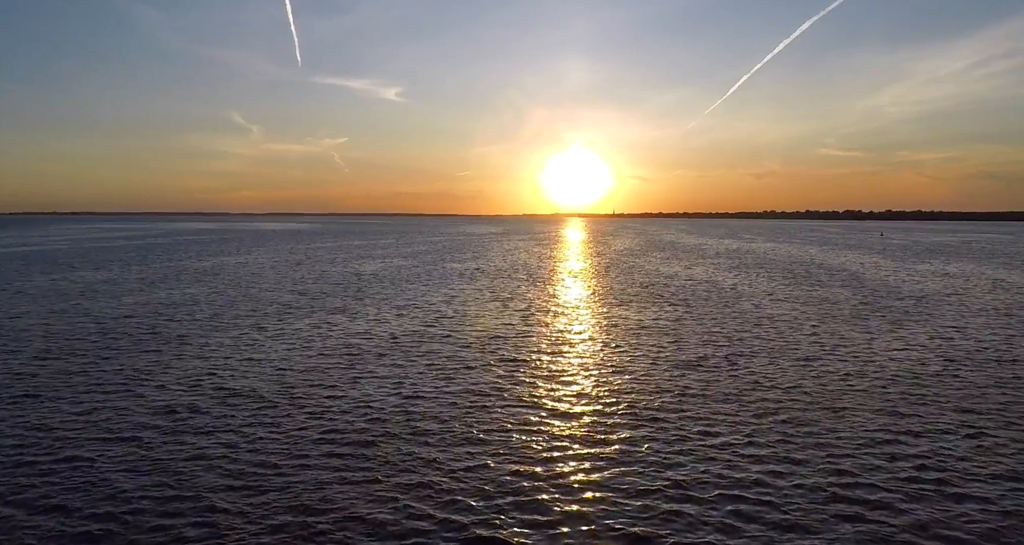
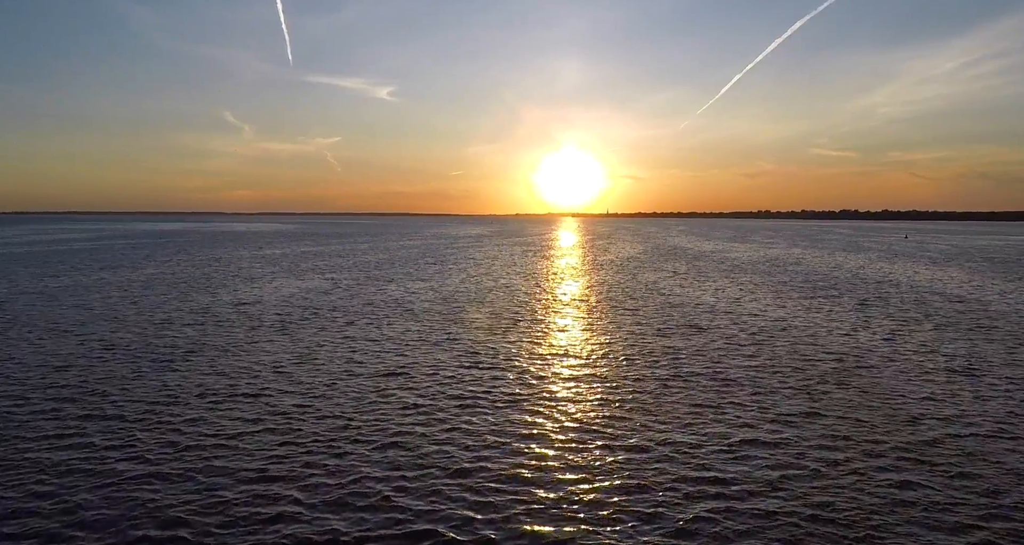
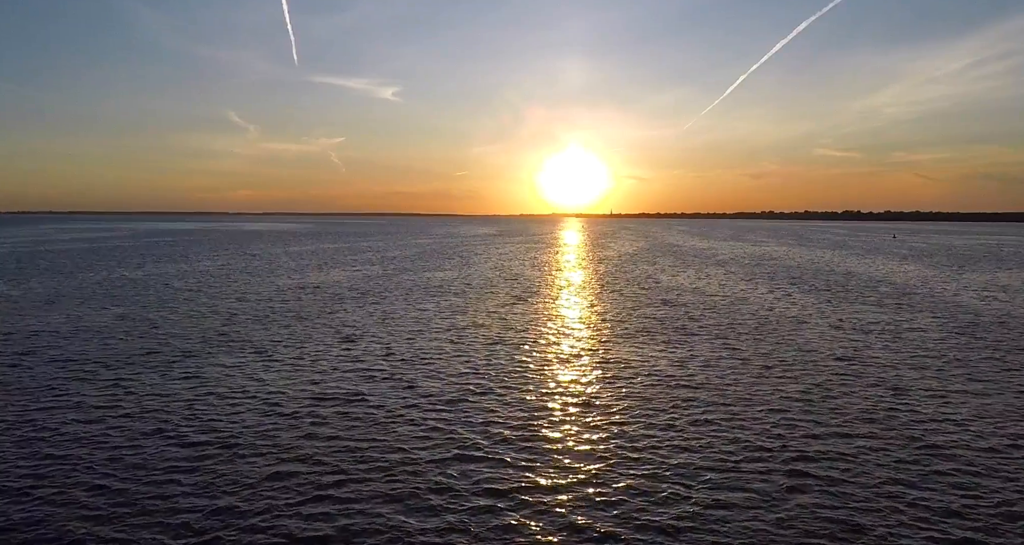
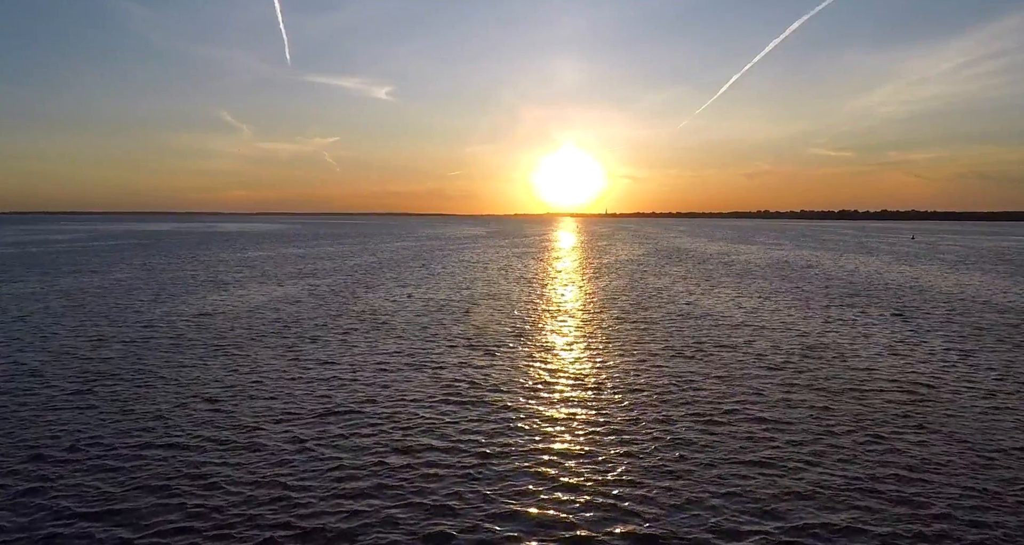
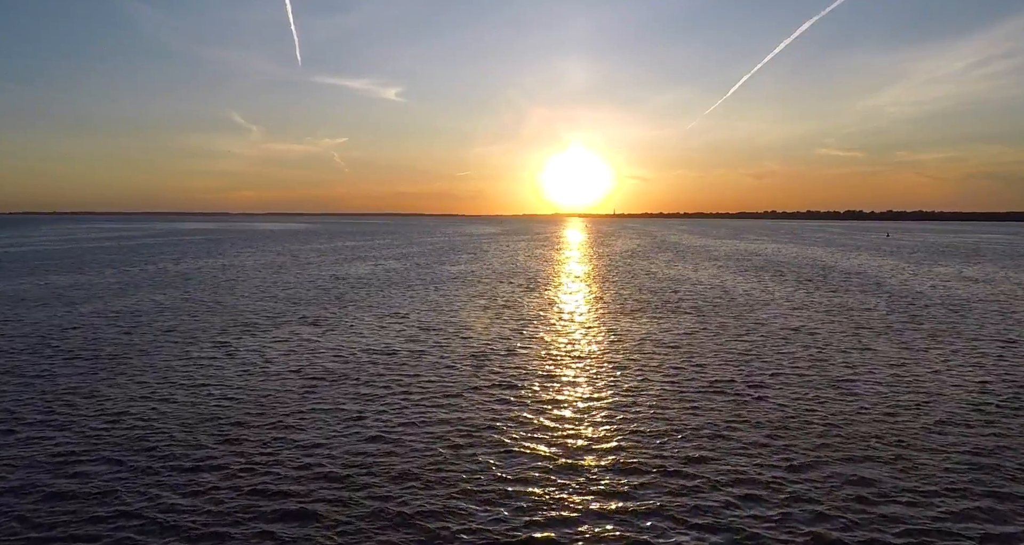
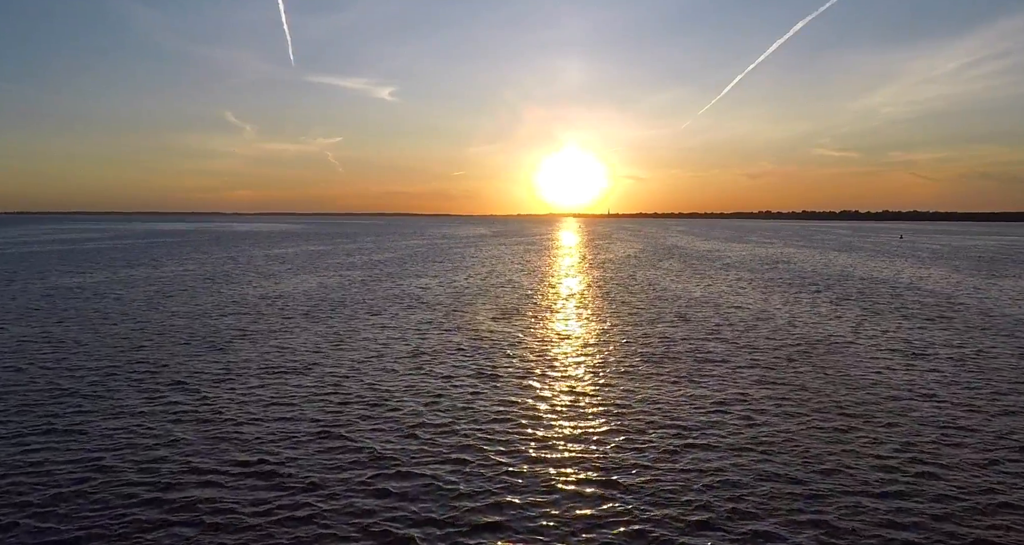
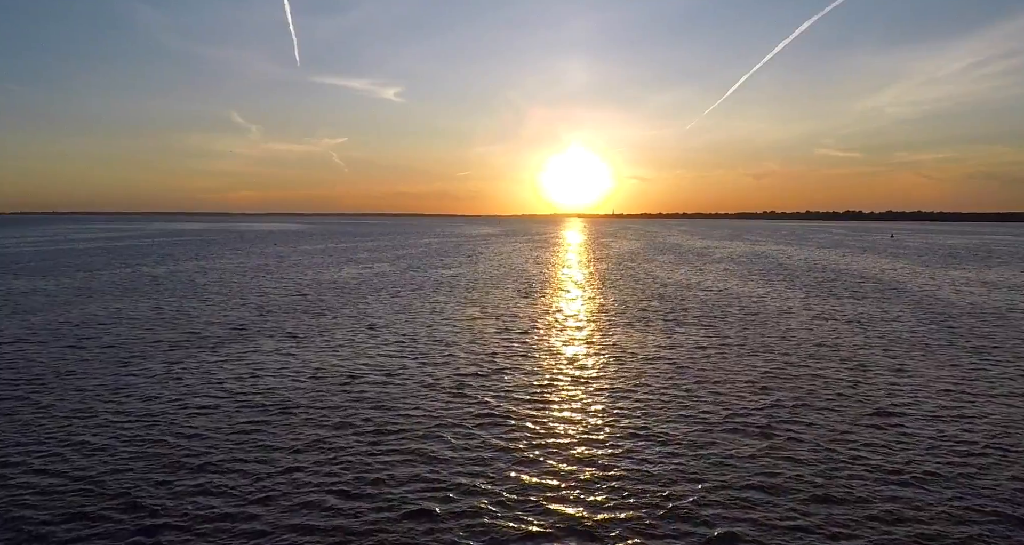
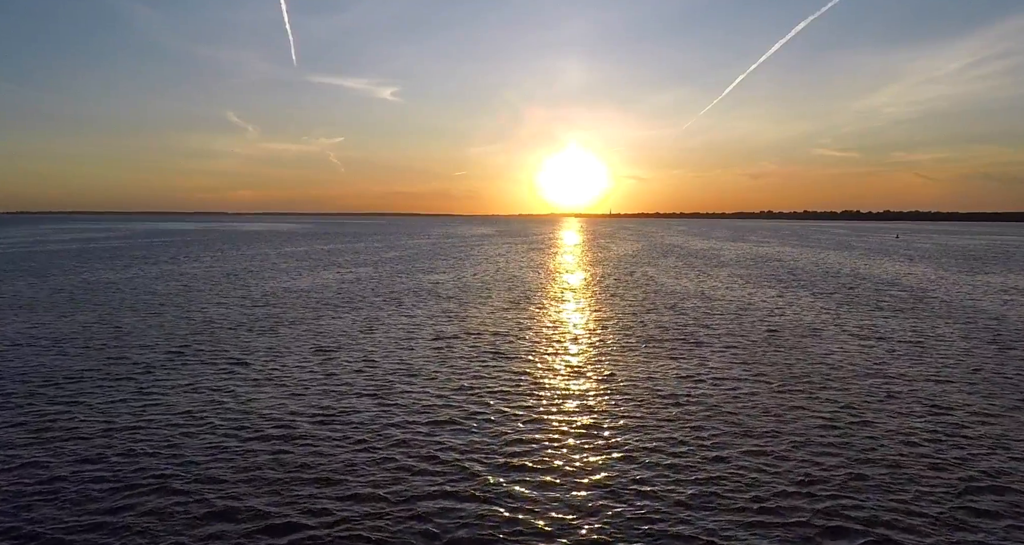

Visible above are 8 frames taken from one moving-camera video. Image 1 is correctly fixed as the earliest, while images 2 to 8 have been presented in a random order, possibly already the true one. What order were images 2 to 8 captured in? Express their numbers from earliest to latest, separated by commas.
5, 7, 3, 8, 6, 2, 4
